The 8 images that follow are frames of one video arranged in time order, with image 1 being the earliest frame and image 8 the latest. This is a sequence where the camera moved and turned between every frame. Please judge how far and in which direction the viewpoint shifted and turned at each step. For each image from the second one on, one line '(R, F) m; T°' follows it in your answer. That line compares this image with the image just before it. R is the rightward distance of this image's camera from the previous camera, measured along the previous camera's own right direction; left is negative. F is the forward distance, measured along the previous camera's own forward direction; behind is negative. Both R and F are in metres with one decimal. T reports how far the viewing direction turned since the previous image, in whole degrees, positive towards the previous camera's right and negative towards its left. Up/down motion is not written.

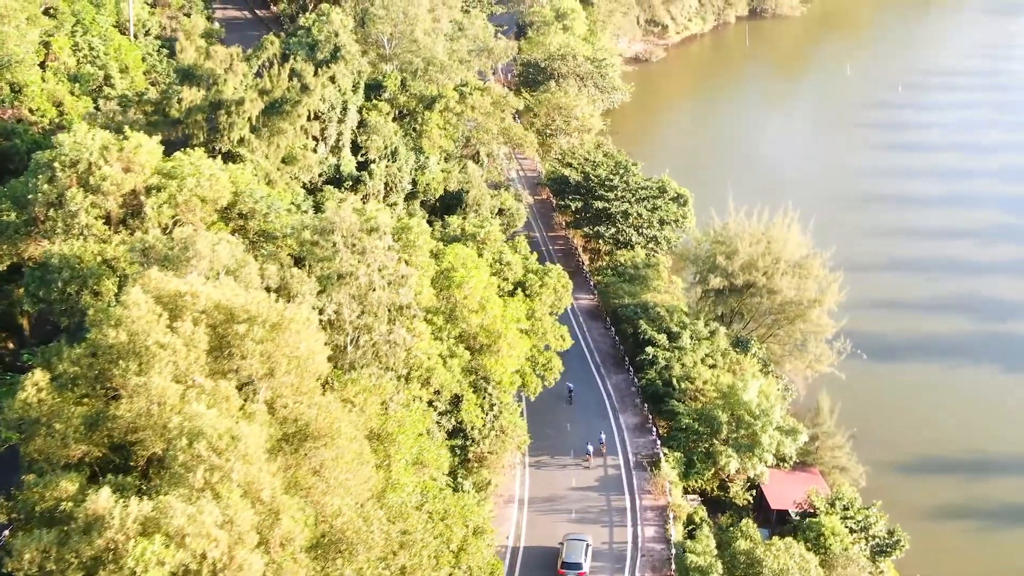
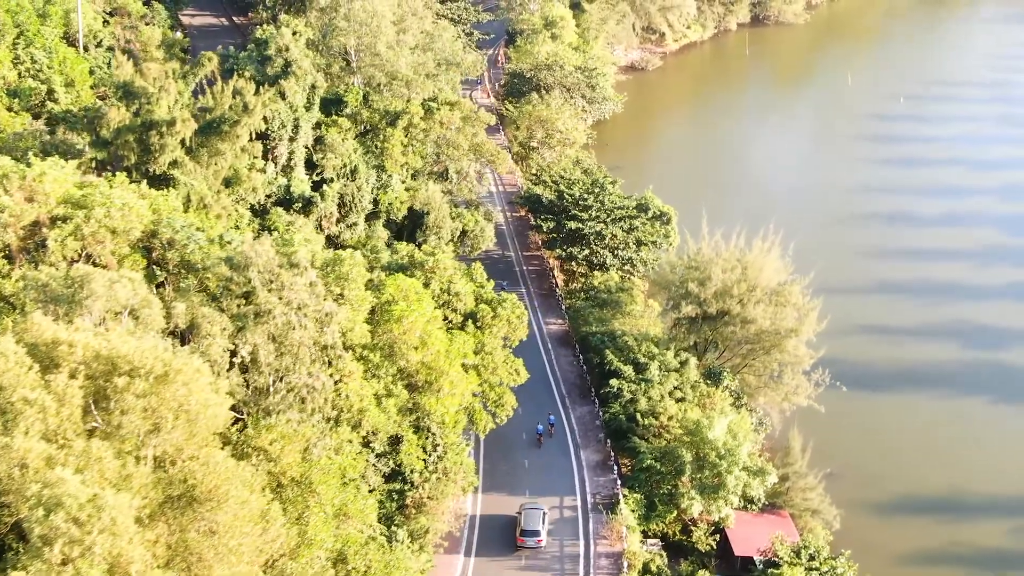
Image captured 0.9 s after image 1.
(+2.0, +2.3) m; -1°
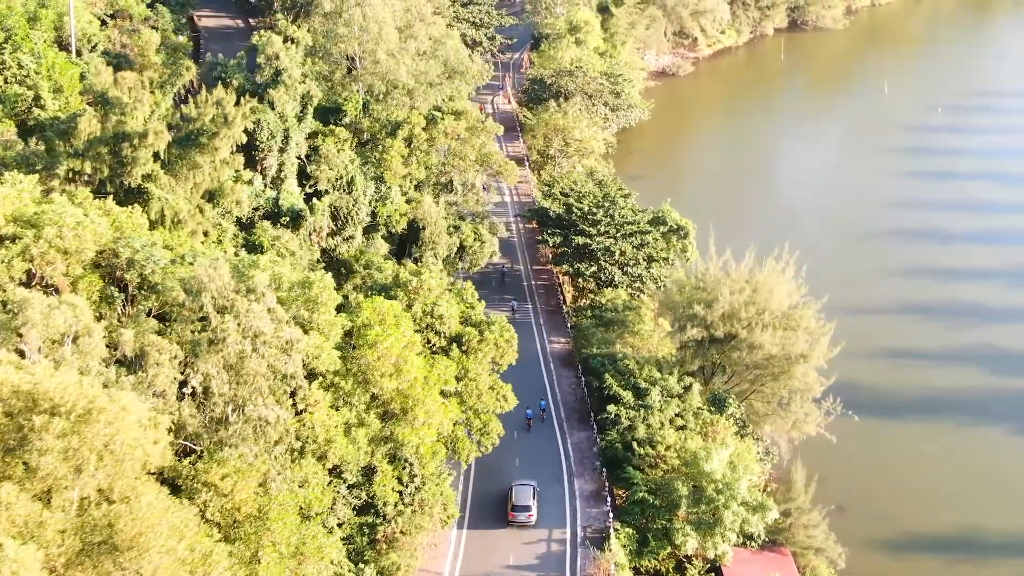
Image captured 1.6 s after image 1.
(+1.7, +1.8) m; -2°
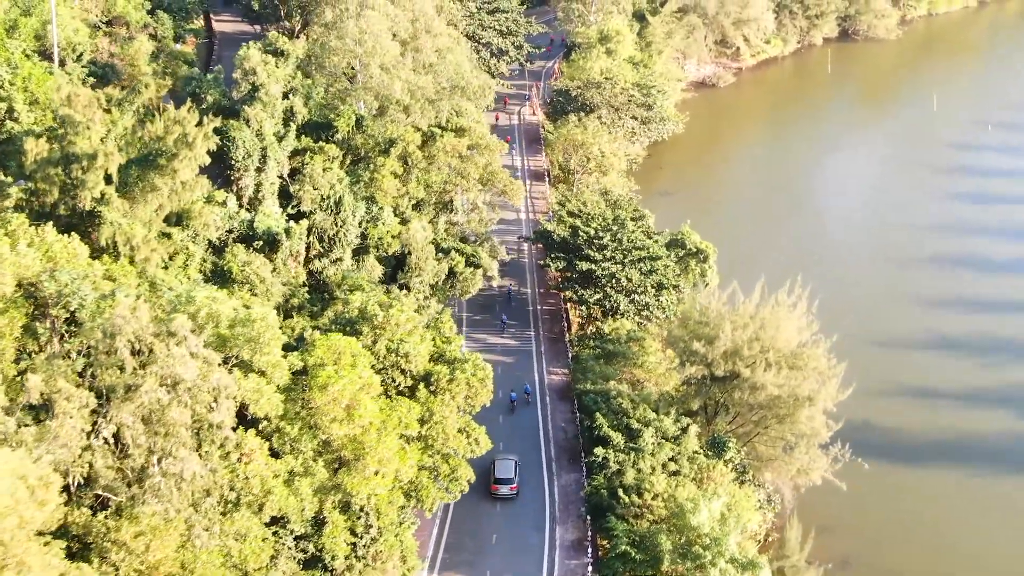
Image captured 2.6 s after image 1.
(+2.4, +2.5) m; -3°
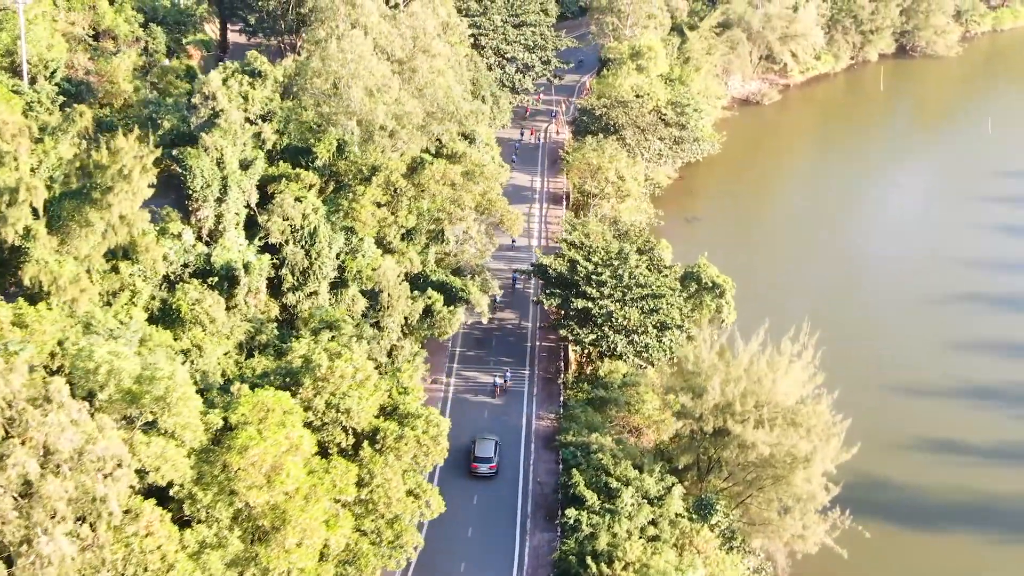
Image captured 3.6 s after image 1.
(+2.8, +3.0) m; -3°
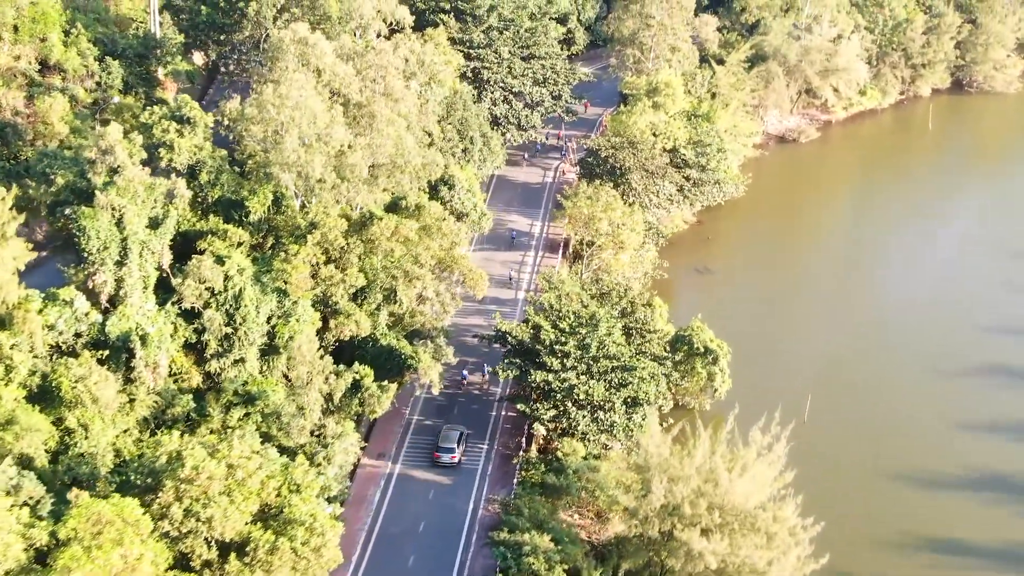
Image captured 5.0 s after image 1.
(+3.9, +4.2) m; -3°
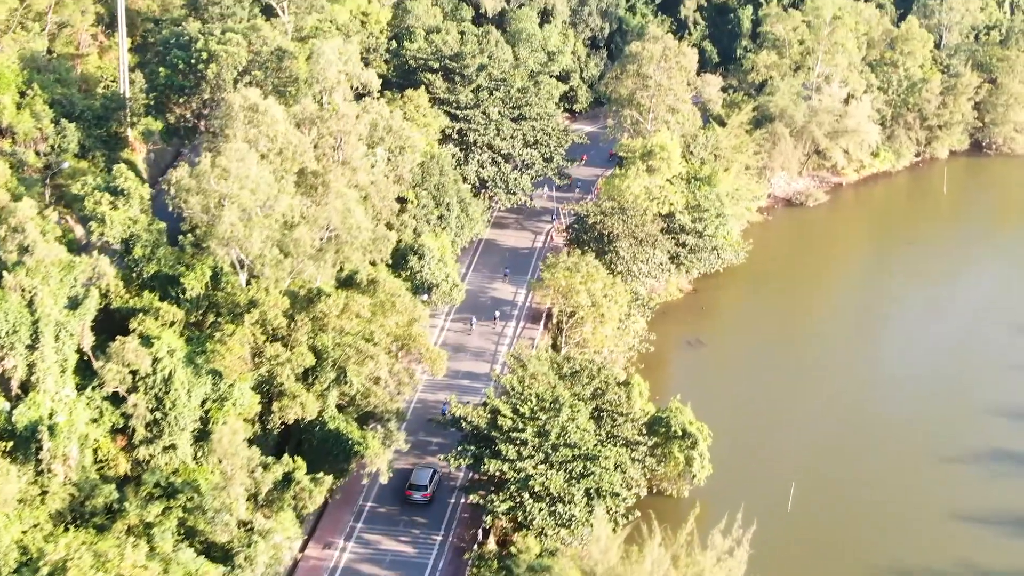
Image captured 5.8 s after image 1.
(+2.4, +2.5) m; -2°
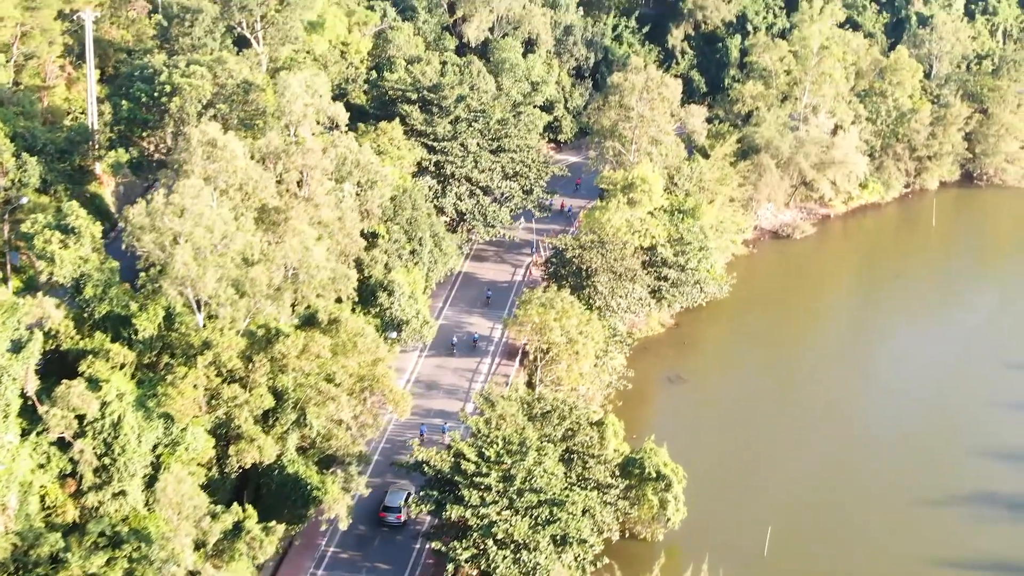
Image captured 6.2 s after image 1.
(+1.1, +1.1) m; 0°
